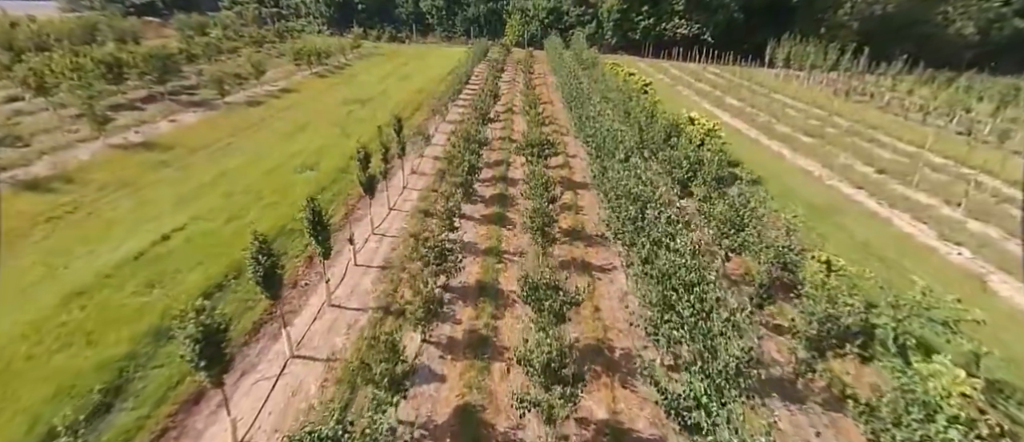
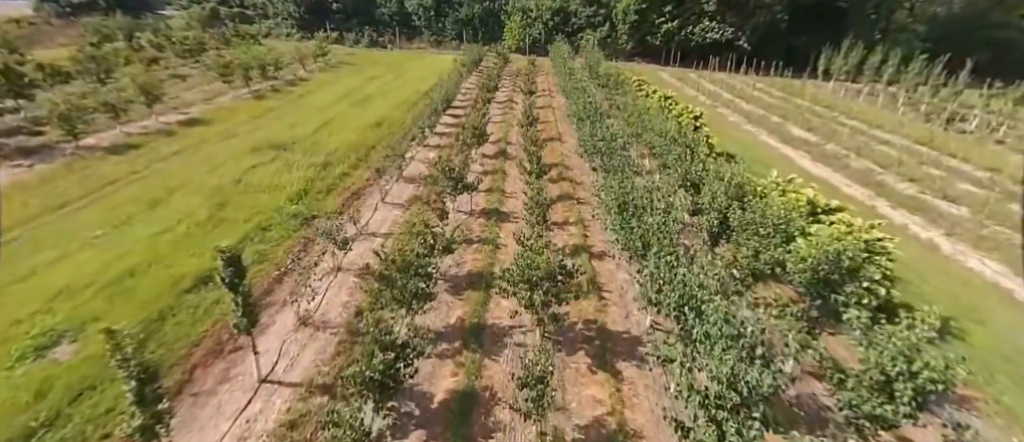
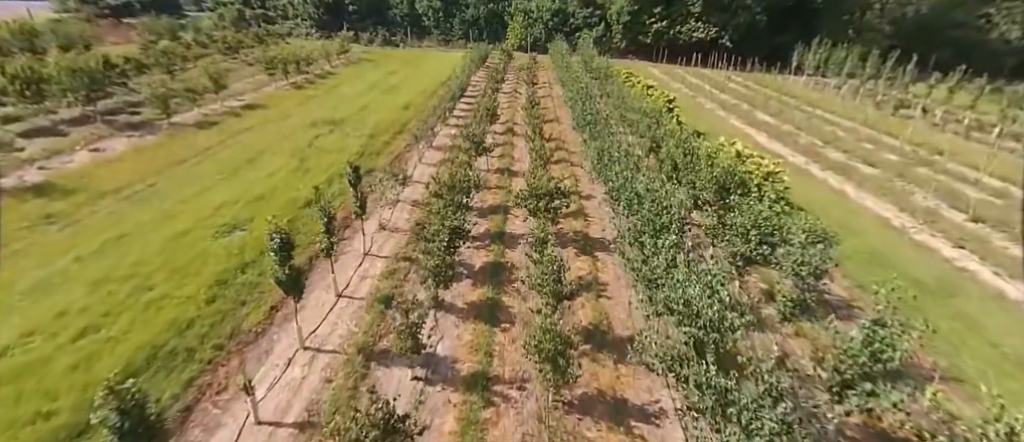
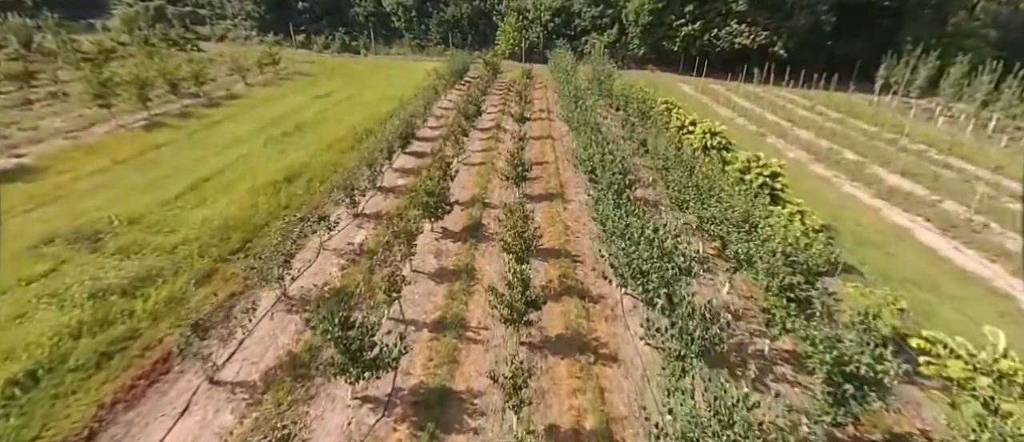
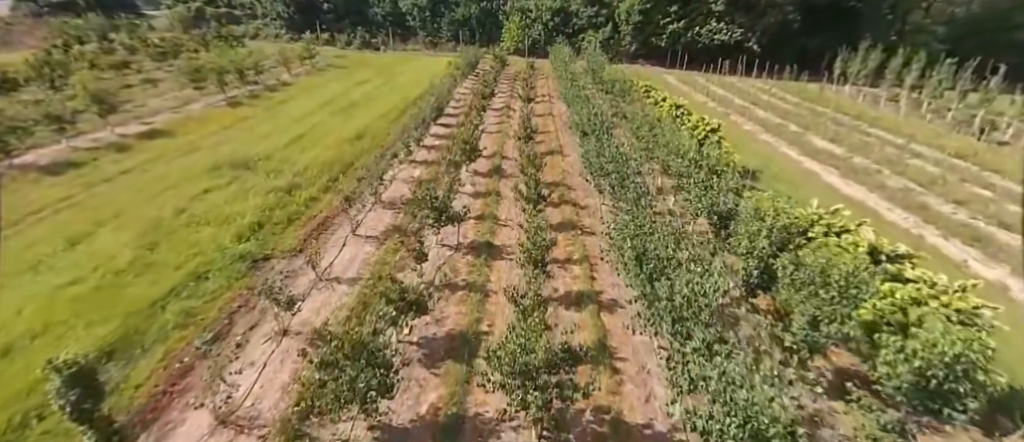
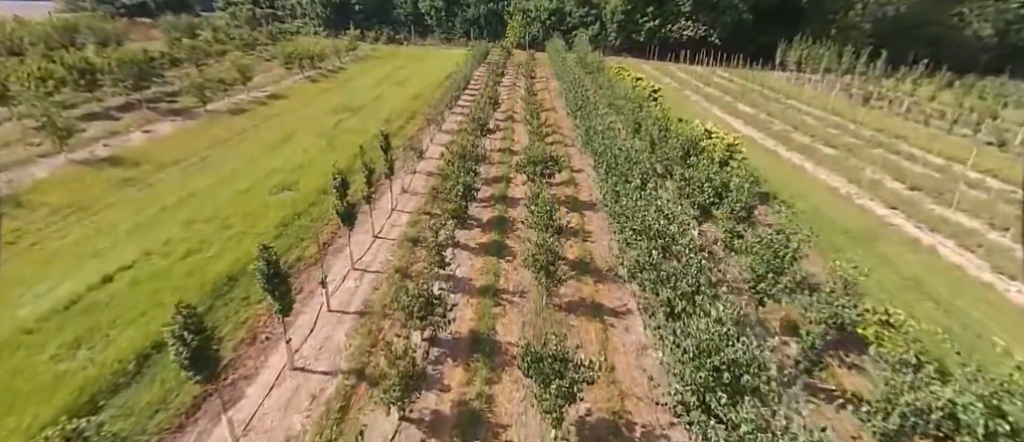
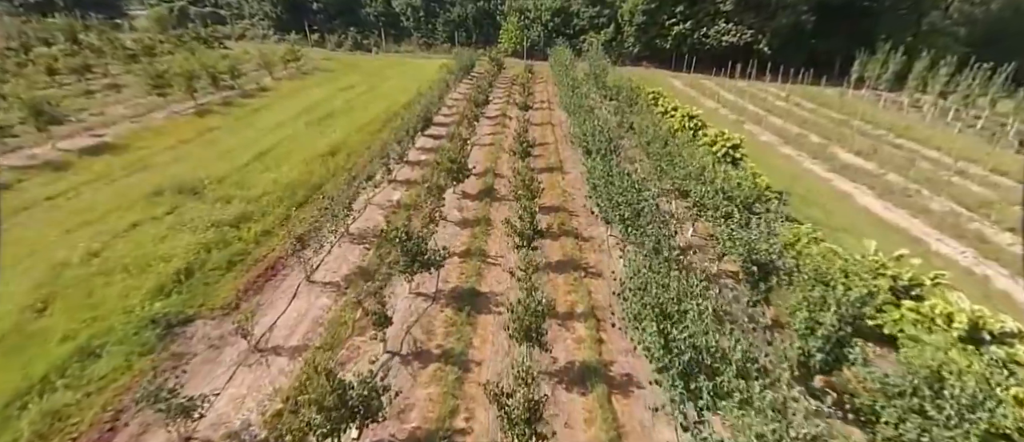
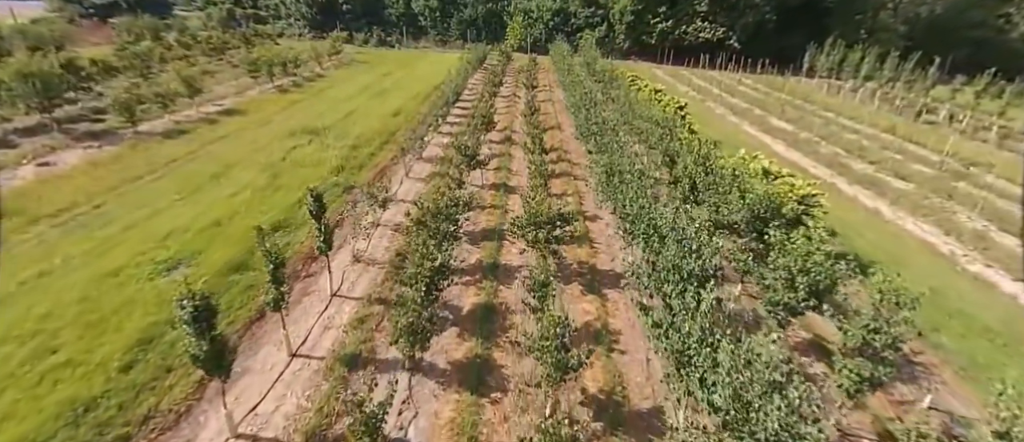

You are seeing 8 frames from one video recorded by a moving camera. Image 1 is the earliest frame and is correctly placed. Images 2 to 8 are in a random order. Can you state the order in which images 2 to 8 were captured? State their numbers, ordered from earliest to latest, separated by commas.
6, 3, 8, 2, 5, 7, 4
